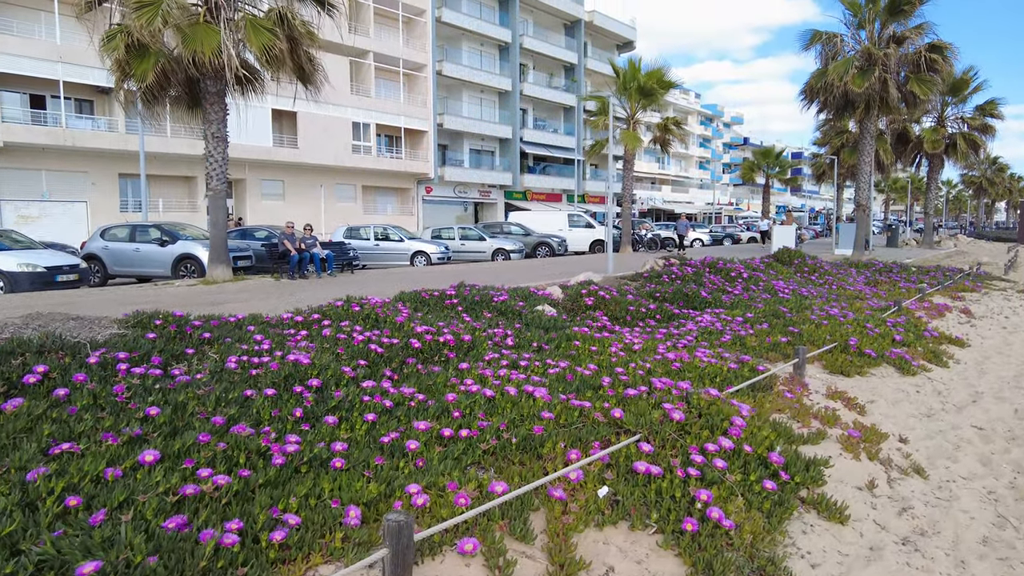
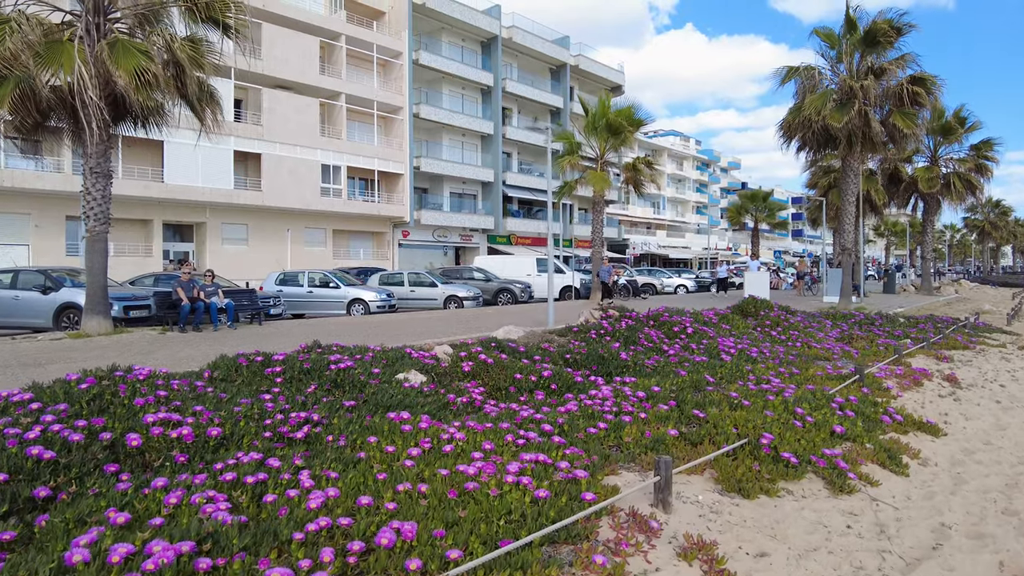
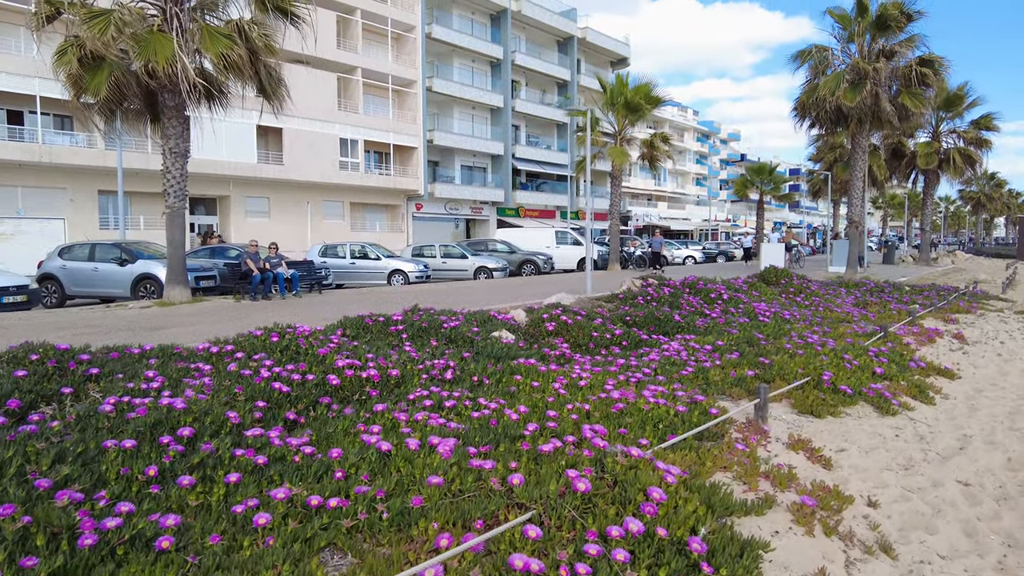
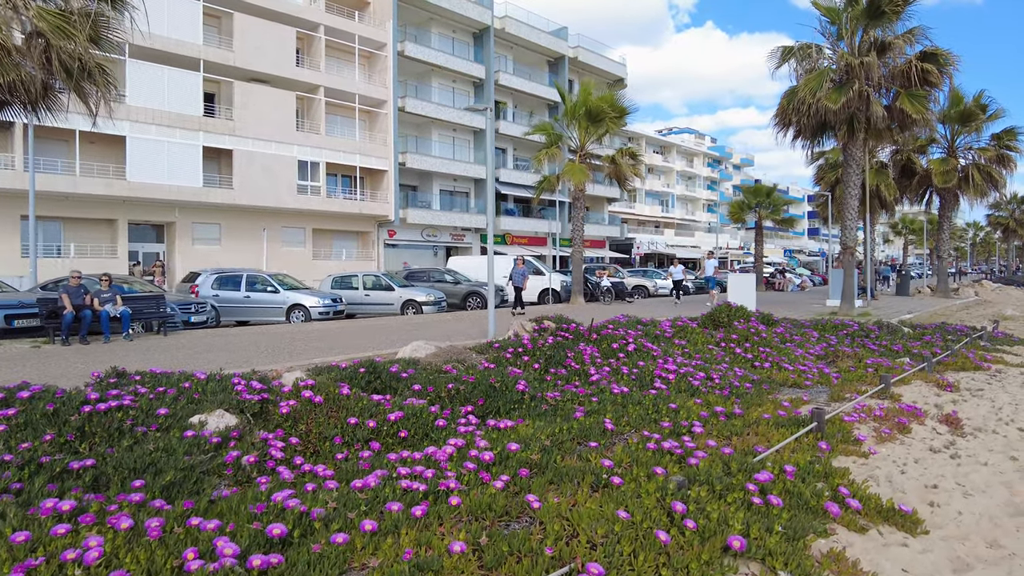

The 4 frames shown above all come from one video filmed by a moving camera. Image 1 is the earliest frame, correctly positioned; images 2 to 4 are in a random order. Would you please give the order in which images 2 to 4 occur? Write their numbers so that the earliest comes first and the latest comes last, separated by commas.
3, 2, 4
